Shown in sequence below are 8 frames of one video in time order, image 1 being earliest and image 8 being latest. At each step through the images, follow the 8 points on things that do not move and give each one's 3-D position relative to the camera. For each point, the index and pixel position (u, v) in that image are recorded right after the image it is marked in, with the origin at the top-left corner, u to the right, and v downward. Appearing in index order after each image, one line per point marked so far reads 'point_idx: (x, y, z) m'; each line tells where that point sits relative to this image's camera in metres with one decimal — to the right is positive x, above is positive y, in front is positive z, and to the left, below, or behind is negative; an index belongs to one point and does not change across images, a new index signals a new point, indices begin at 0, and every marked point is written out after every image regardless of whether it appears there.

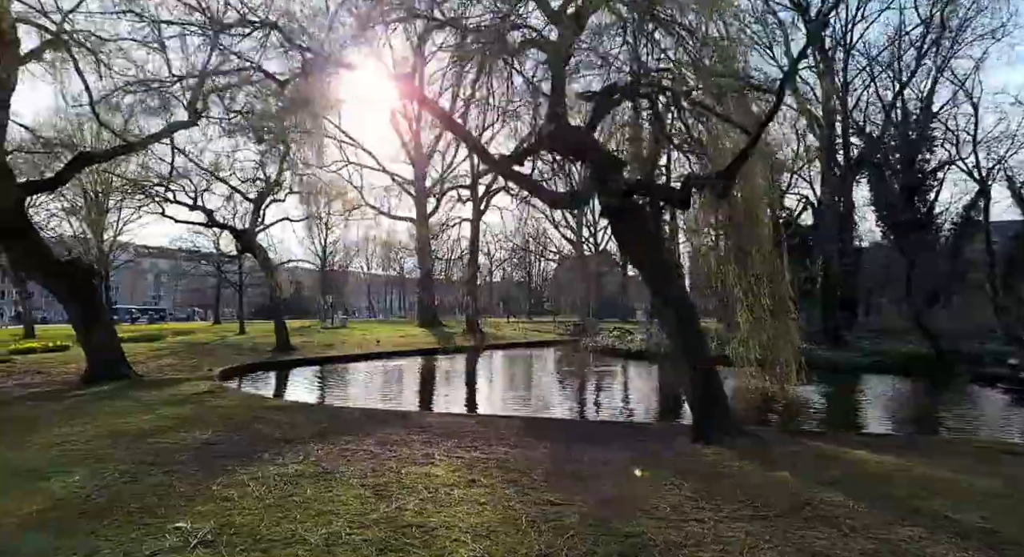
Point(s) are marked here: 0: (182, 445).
0: (-2.4, -1.2, +4.4) m
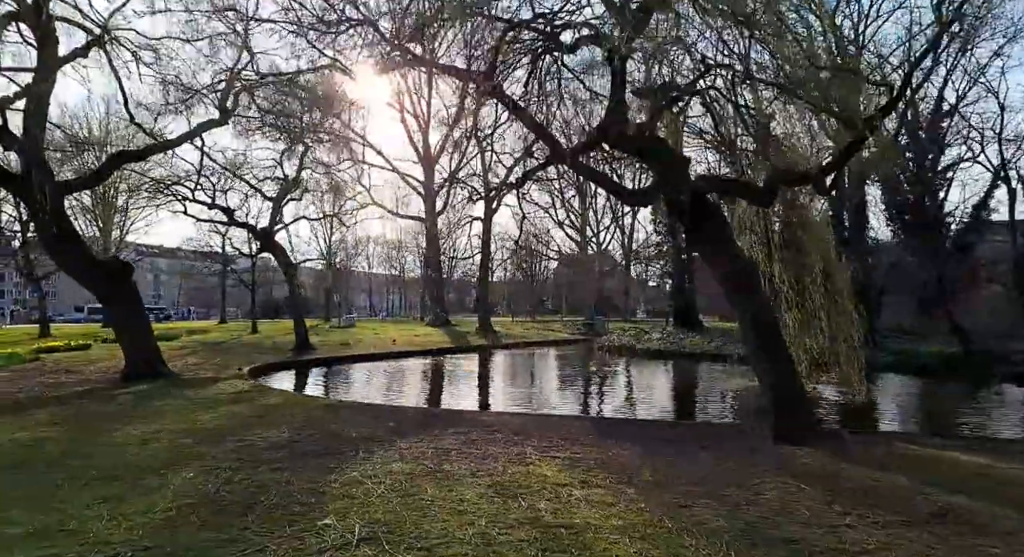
0: (-1.8, -1.2, +4.4) m
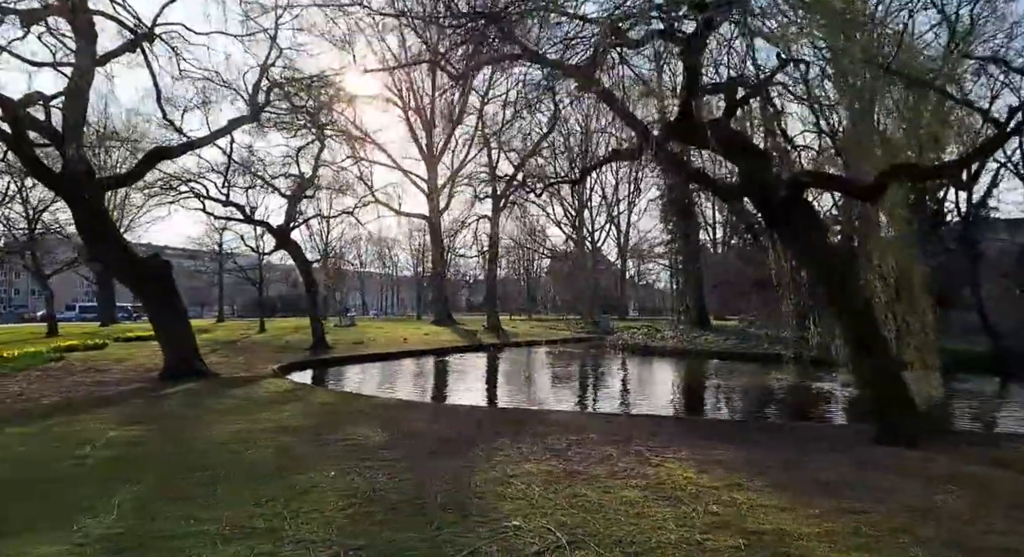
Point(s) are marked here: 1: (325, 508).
0: (-1.0, -1.2, +4.3) m
1: (-0.8, -1.0, +2.6) m
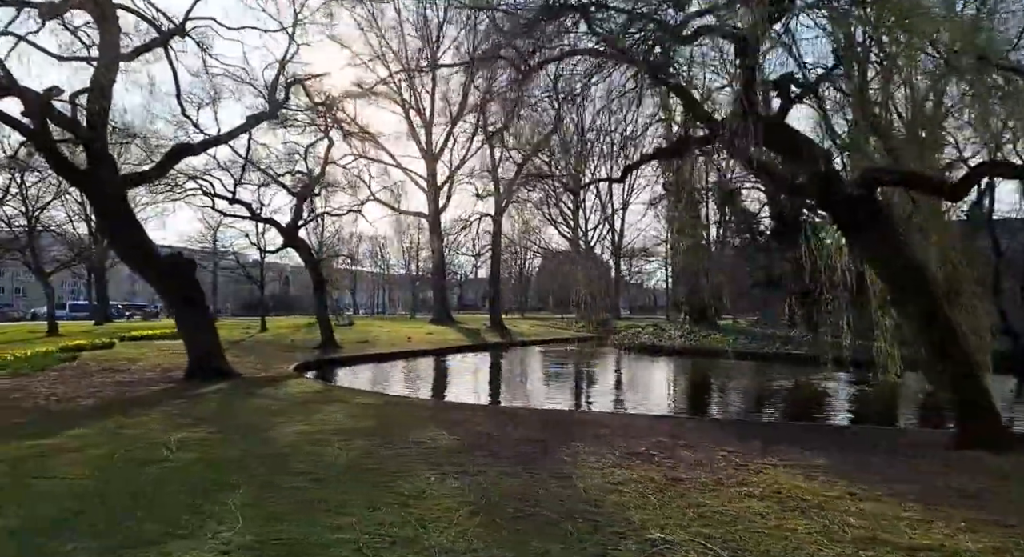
0: (-0.5, -1.2, +4.2) m
1: (-0.3, -1.0, +2.5) m
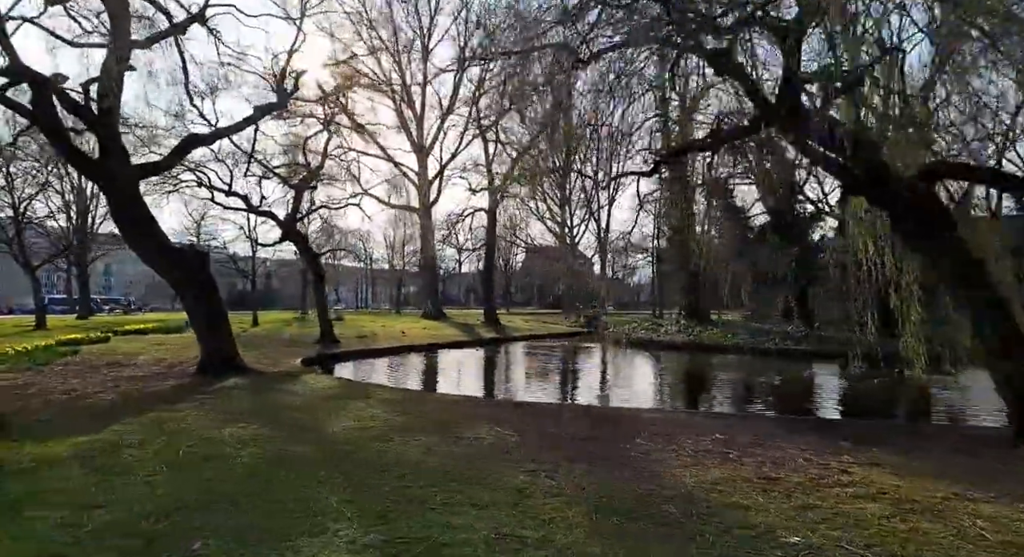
0: (0.0, -1.2, +4.1) m
1: (+0.2, -1.0, +2.4) m
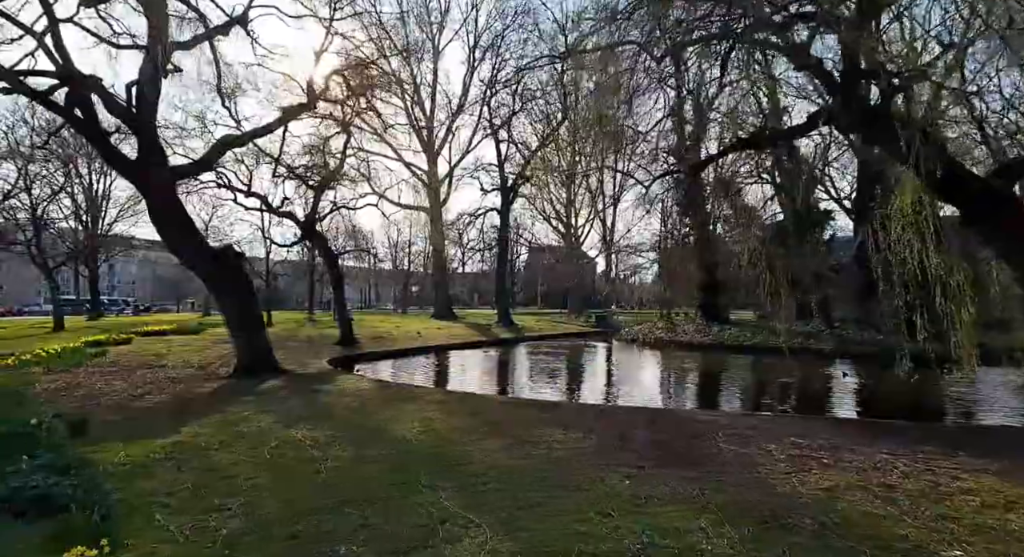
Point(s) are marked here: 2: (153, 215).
0: (+0.5, -1.2, +4.1) m
1: (+0.7, -1.0, +2.4) m
2: (-6.4, +1.2, +10.7) m
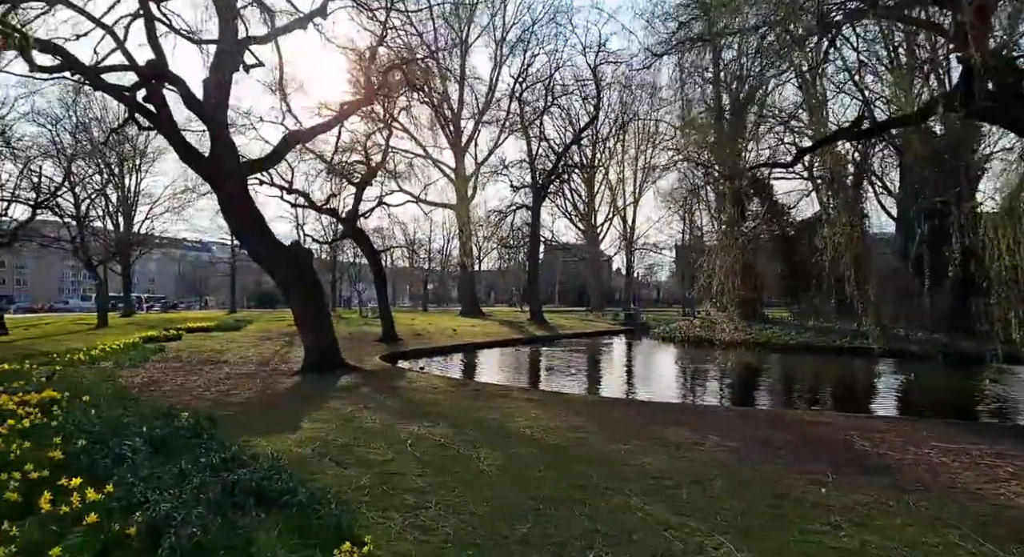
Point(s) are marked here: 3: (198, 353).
0: (+1.5, -1.1, +3.9) m
1: (+1.6, -1.0, +2.2) m
2: (-5.2, +1.2, +10.8) m
3: (-8.9, -2.2, +17.7) m
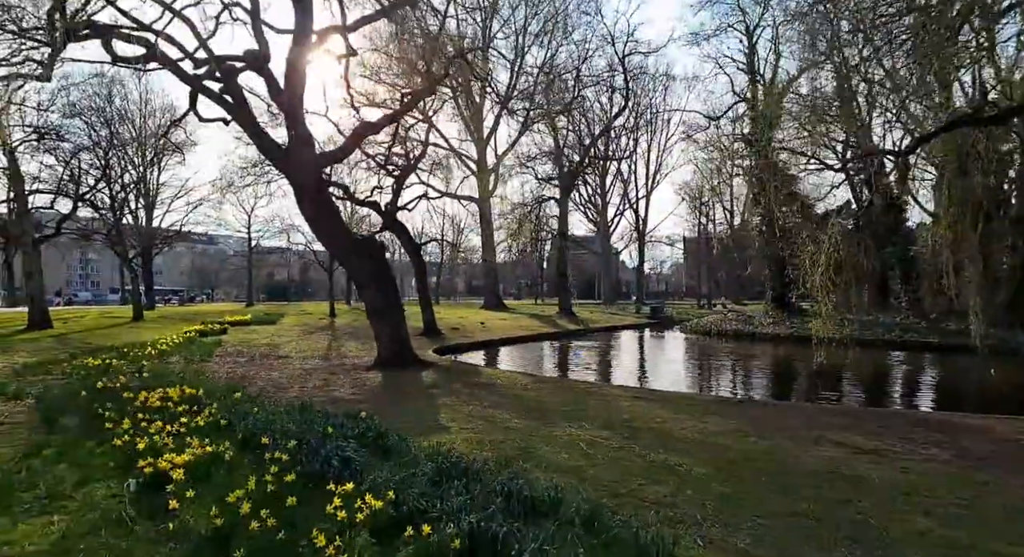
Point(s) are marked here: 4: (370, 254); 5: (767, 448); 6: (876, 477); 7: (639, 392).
0: (+2.6, -1.1, +3.7) m
1: (+2.7, -1.0, +2.0) m
2: (-3.8, +1.3, +10.8) m
3: (-7.3, -2.0, +17.9) m
4: (-2.7, +0.3, +11.2) m
5: (+1.8, -1.1, +4.1) m
6: (+1.9, -1.1, +3.3) m
7: (+1.8, -1.4, +7.5) m
